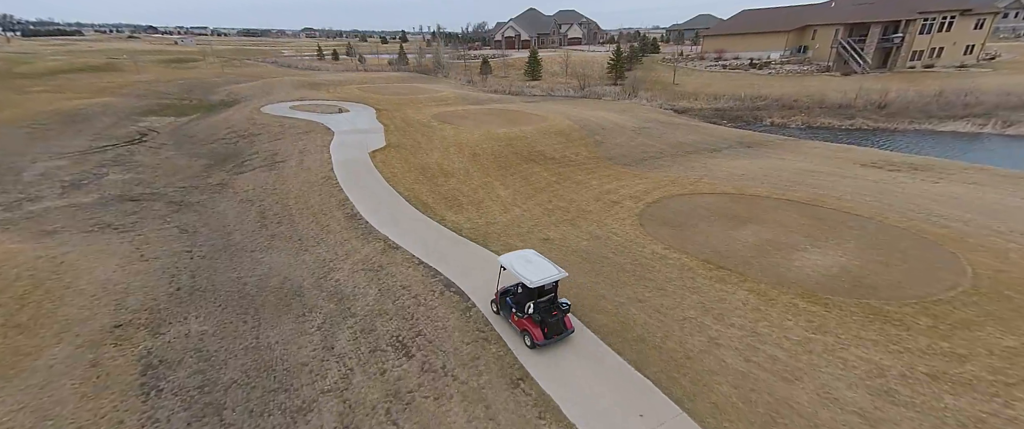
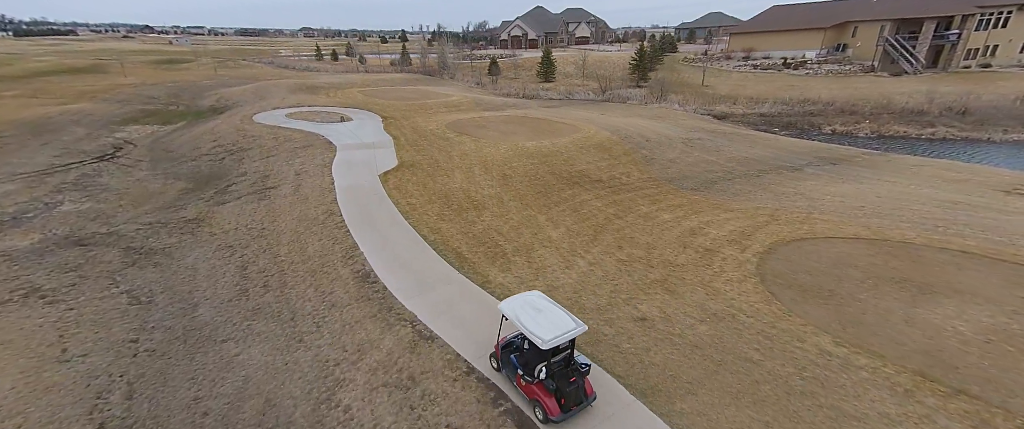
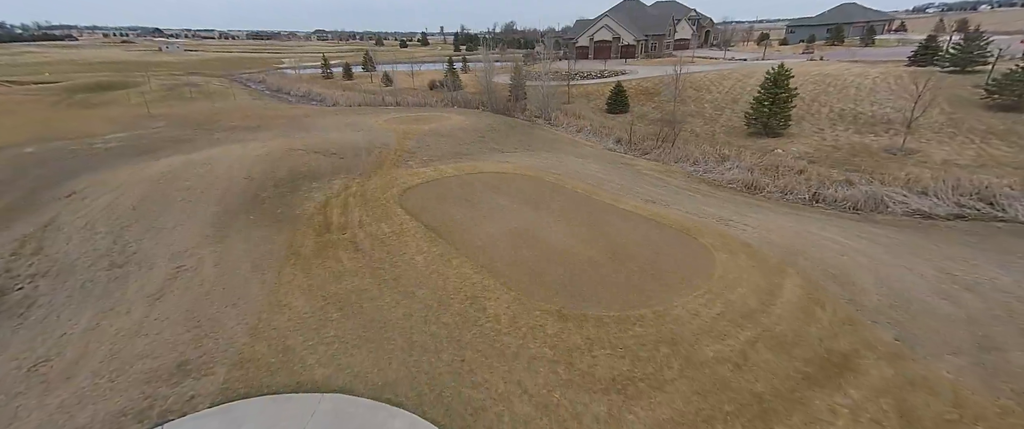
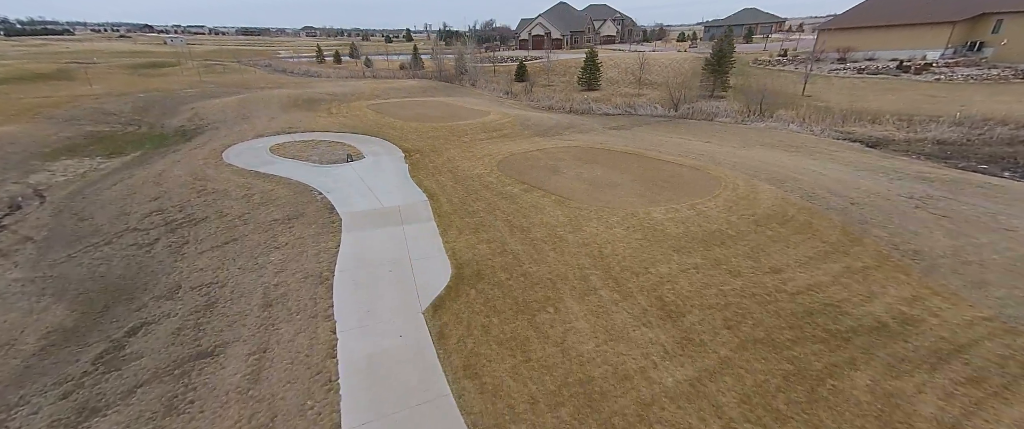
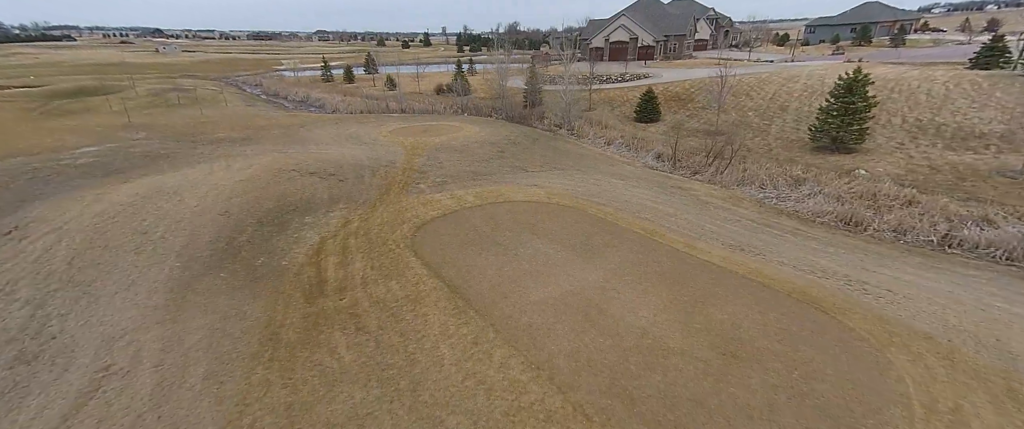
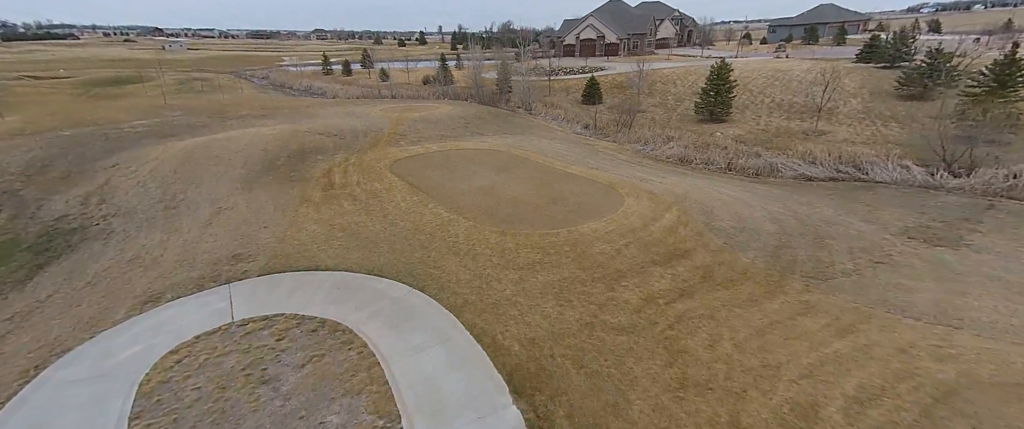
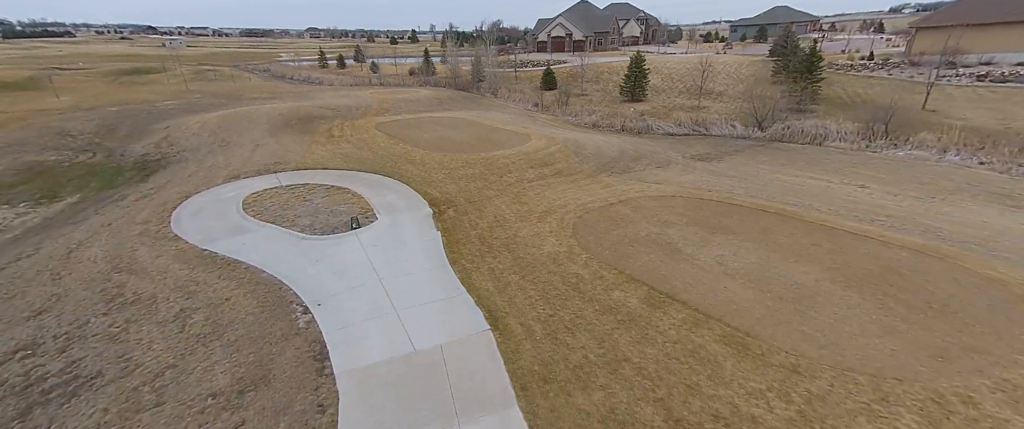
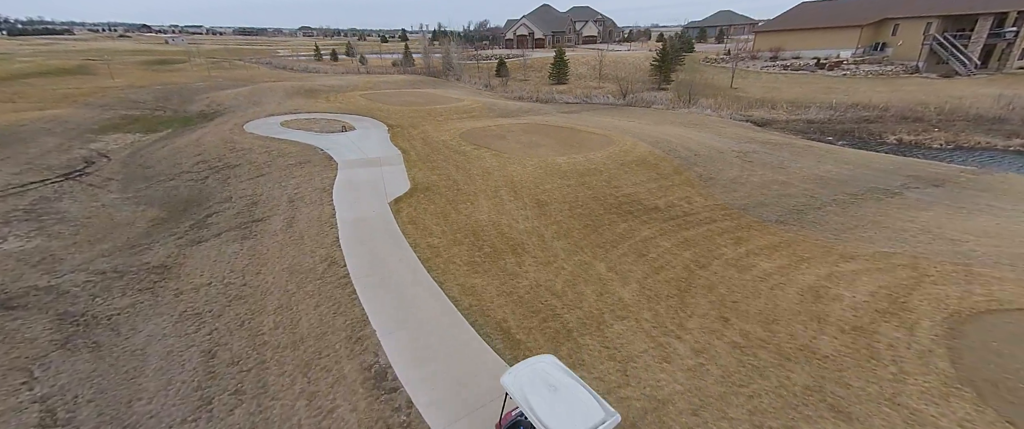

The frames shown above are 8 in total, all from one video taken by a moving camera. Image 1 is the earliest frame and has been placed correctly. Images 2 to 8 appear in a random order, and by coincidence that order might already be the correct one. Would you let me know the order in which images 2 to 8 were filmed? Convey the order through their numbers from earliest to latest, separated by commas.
2, 8, 4, 7, 6, 3, 5
